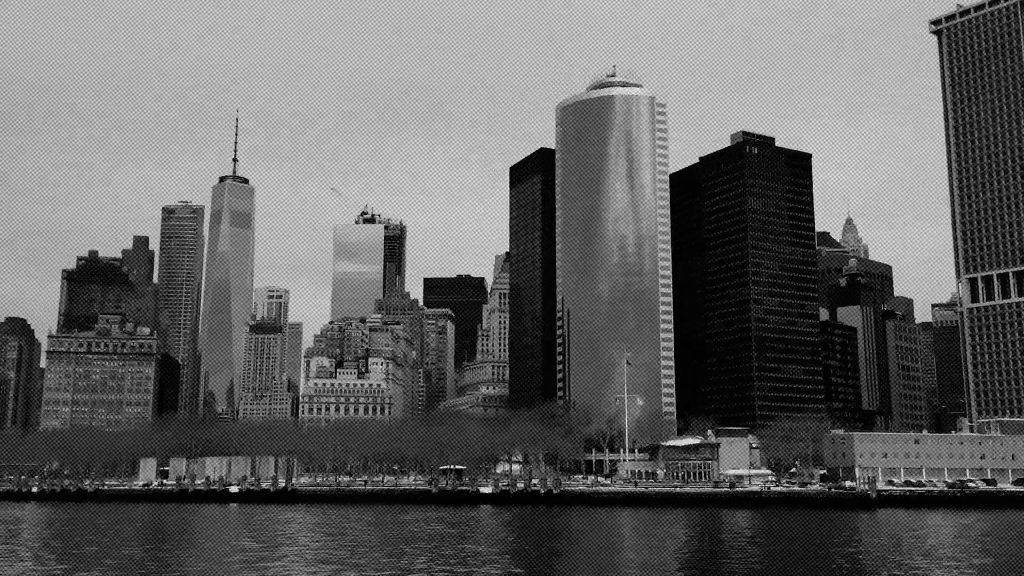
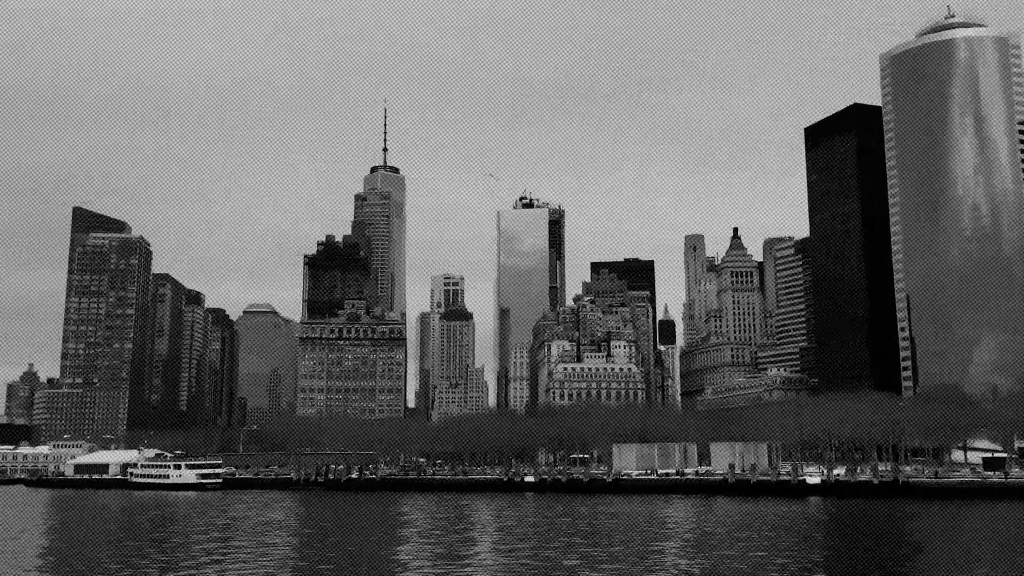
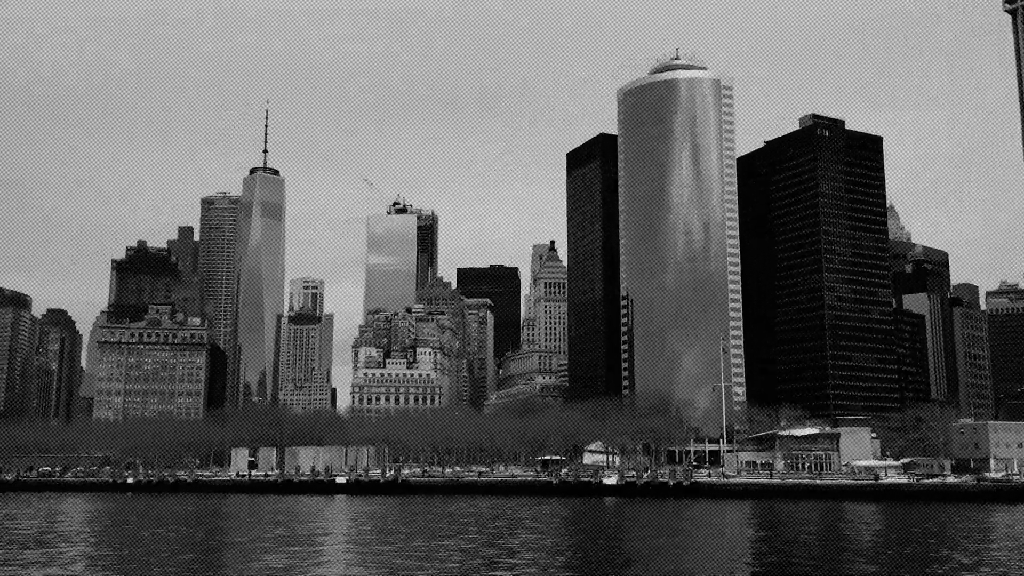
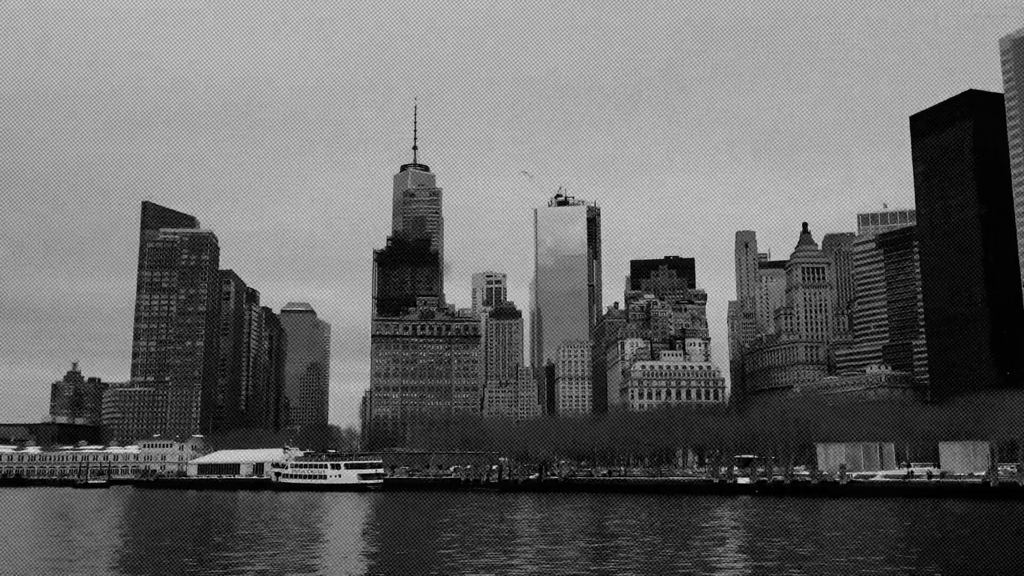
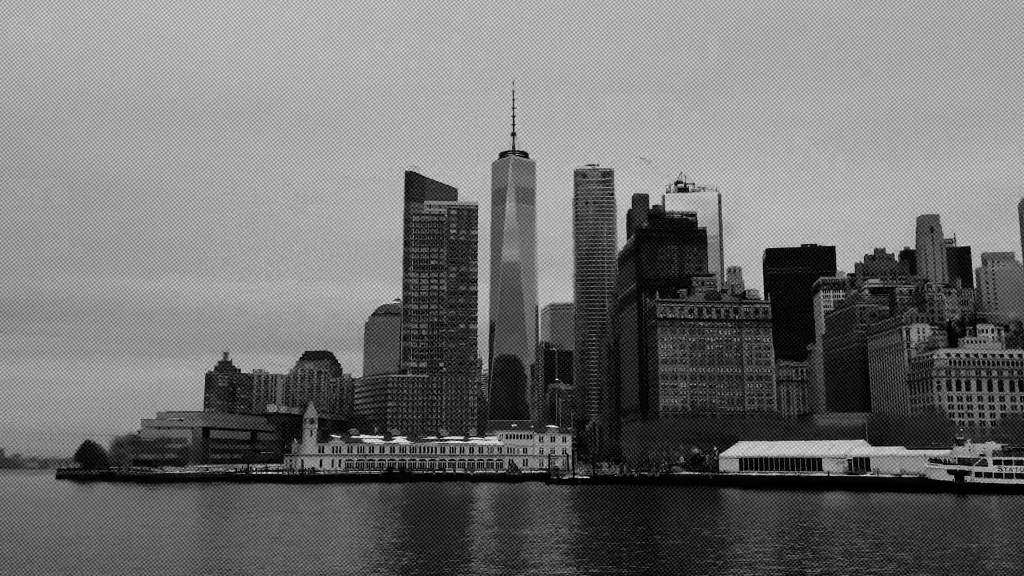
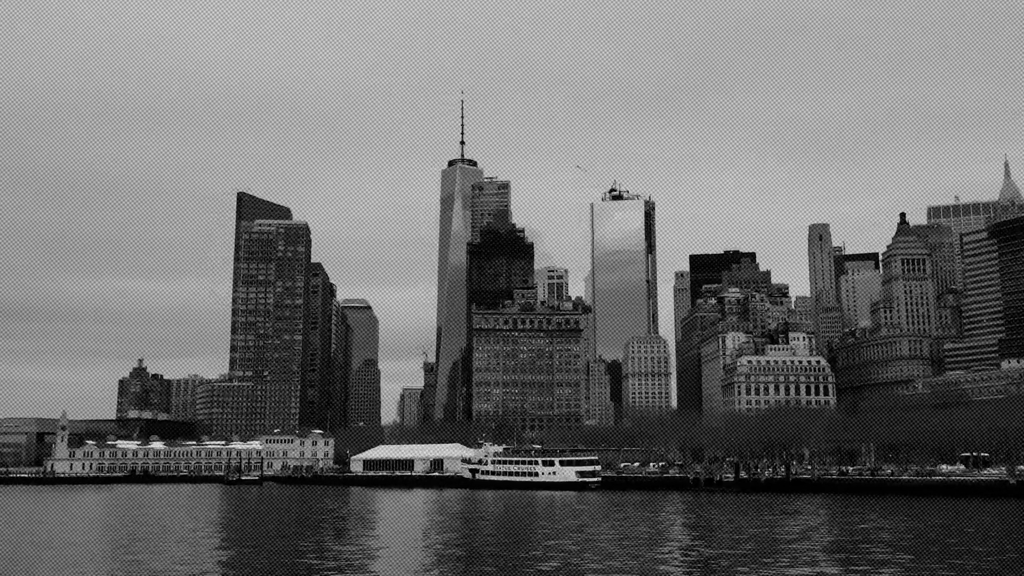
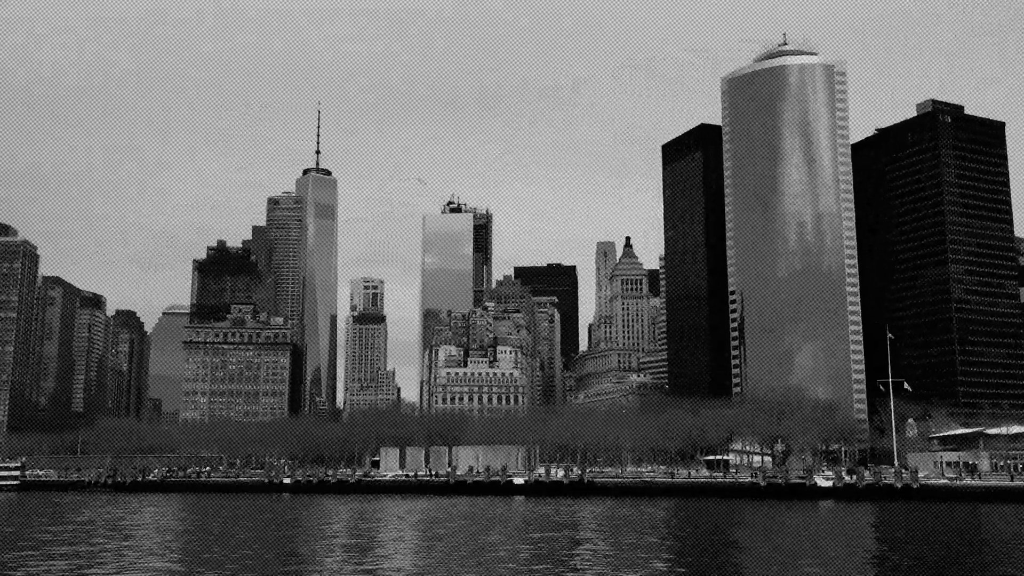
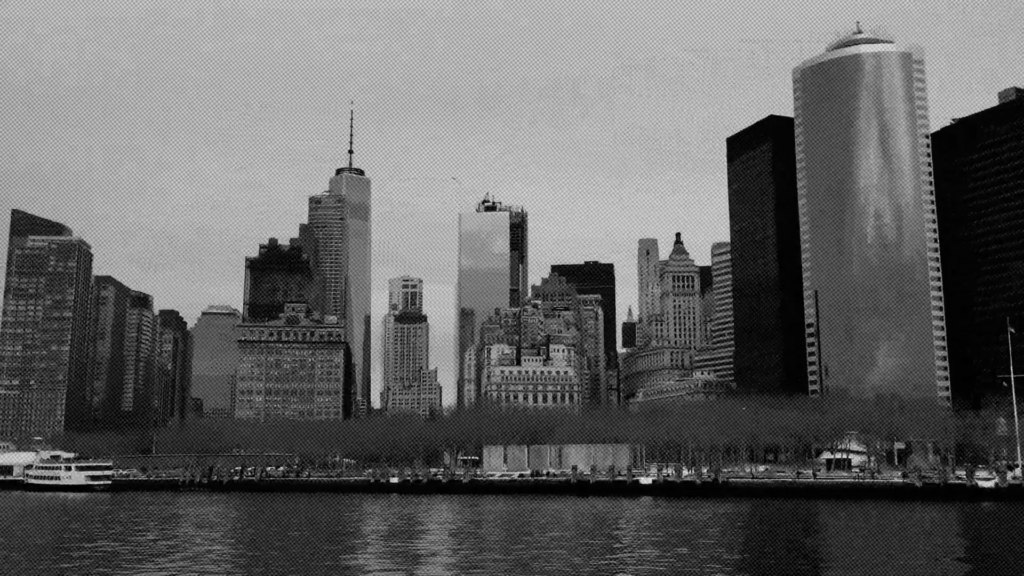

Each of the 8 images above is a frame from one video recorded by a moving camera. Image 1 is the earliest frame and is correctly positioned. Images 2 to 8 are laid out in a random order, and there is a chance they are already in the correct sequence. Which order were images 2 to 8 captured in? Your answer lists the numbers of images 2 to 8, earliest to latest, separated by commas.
3, 7, 8, 2, 4, 6, 5
